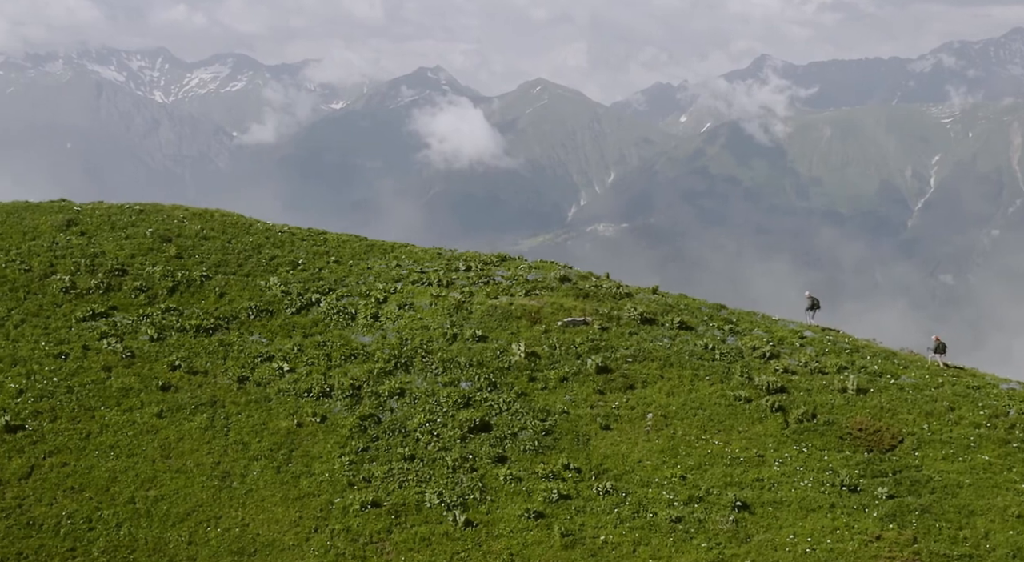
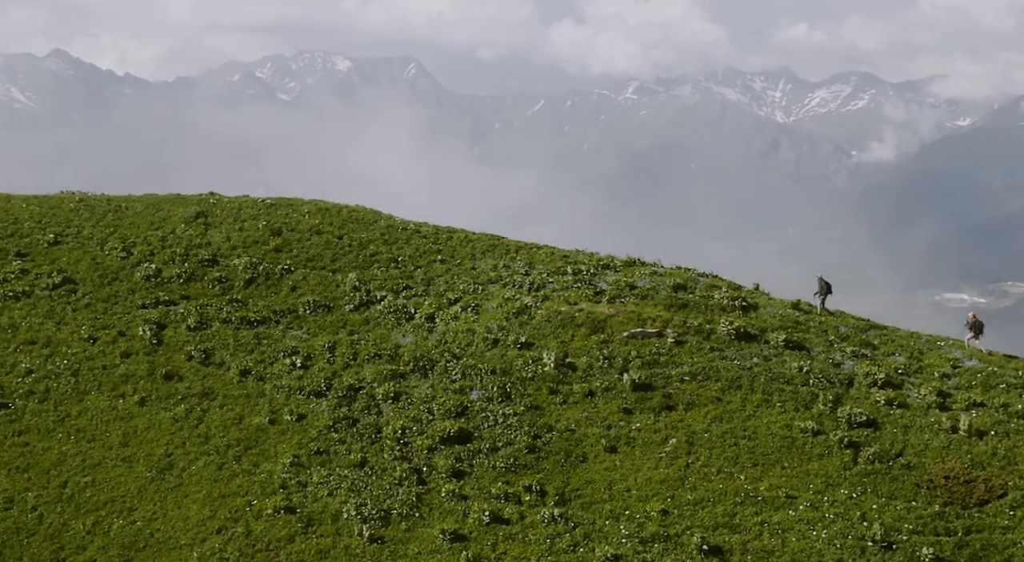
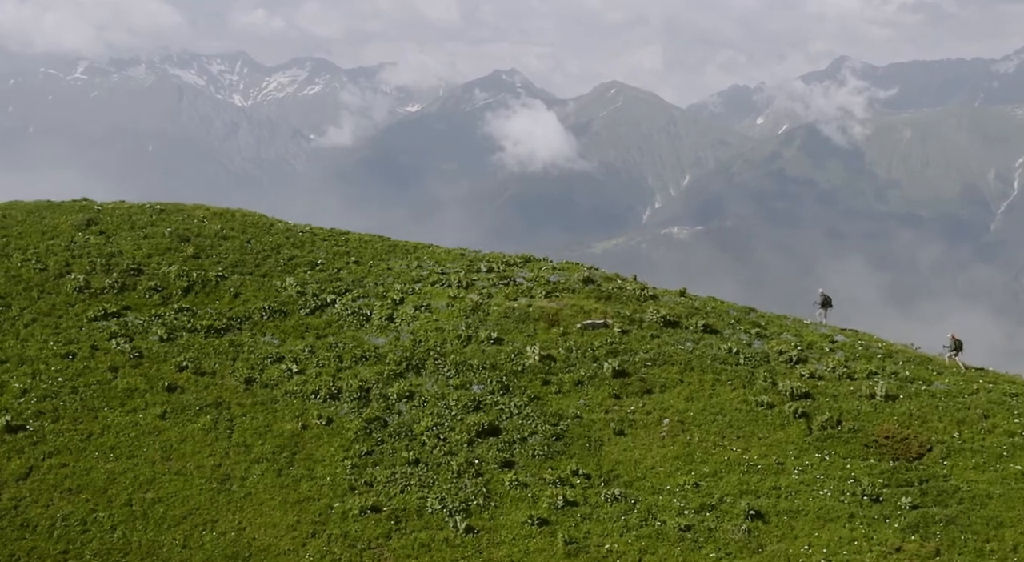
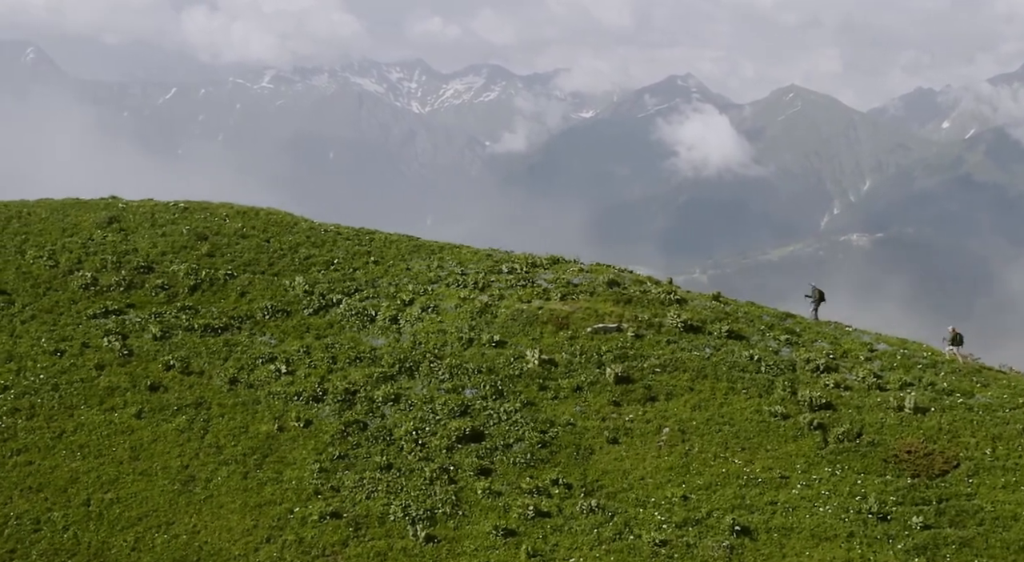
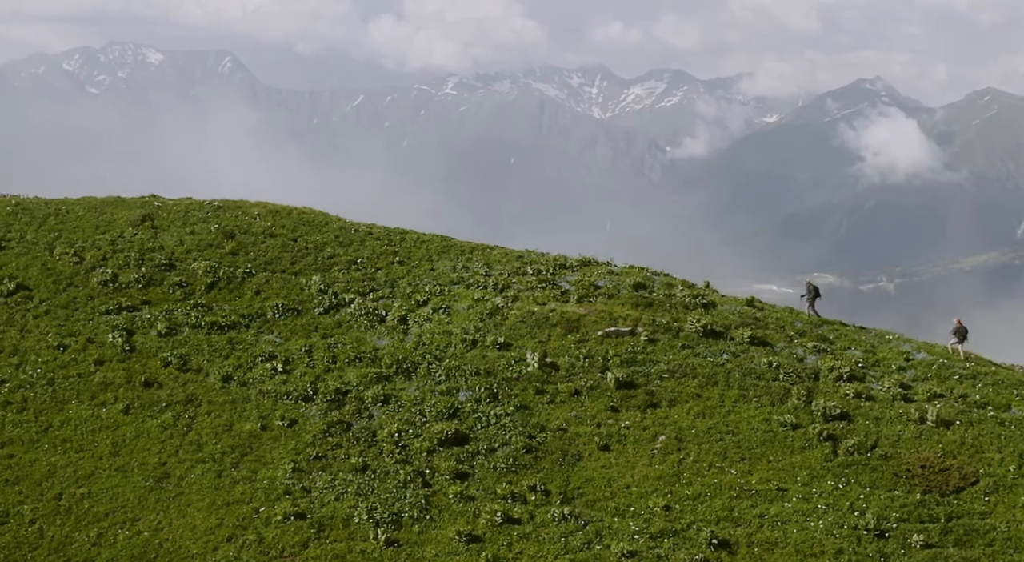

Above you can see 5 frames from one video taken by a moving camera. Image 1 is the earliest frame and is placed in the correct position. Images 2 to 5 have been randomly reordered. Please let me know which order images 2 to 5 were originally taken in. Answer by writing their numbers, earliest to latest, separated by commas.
3, 4, 5, 2
